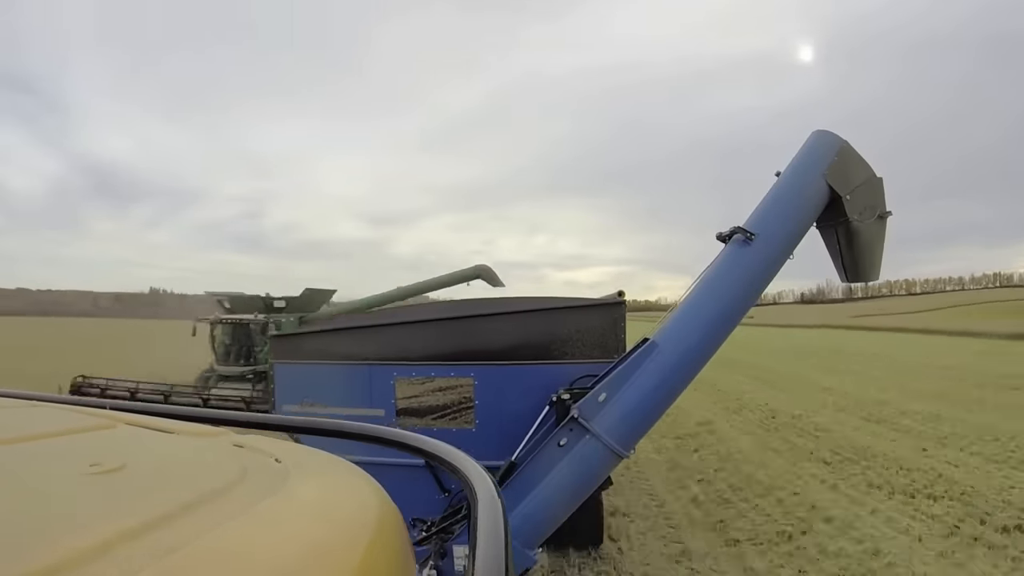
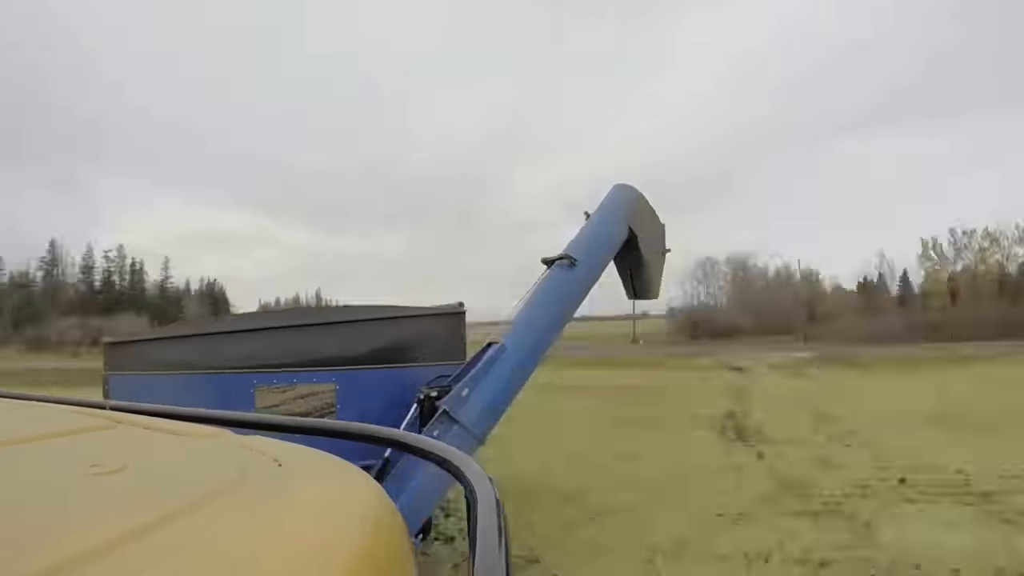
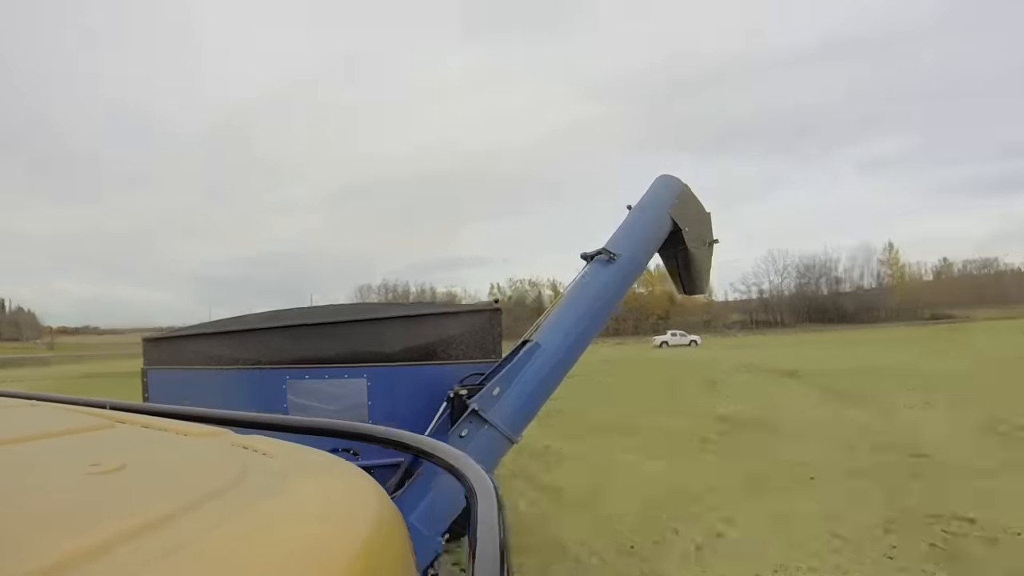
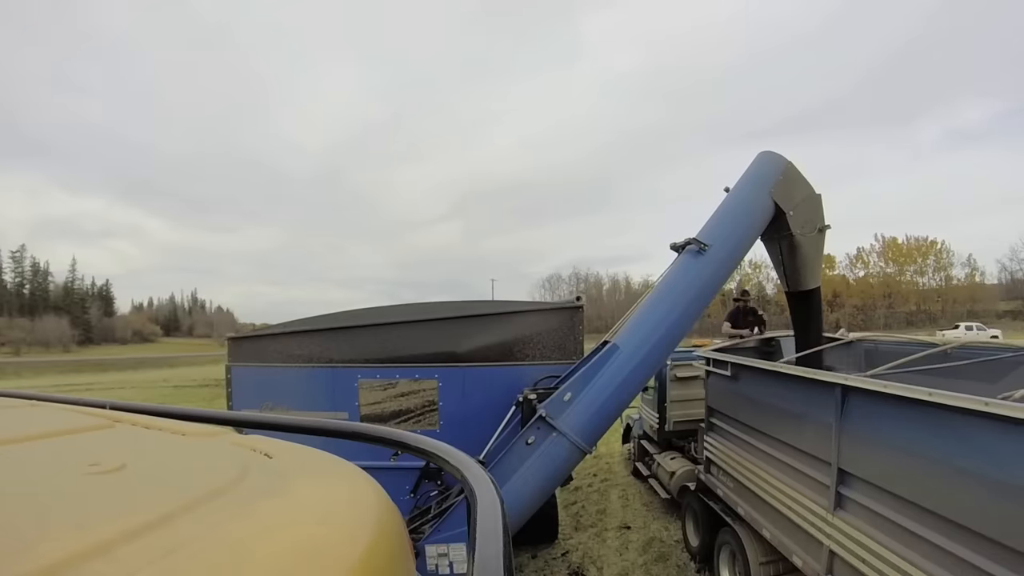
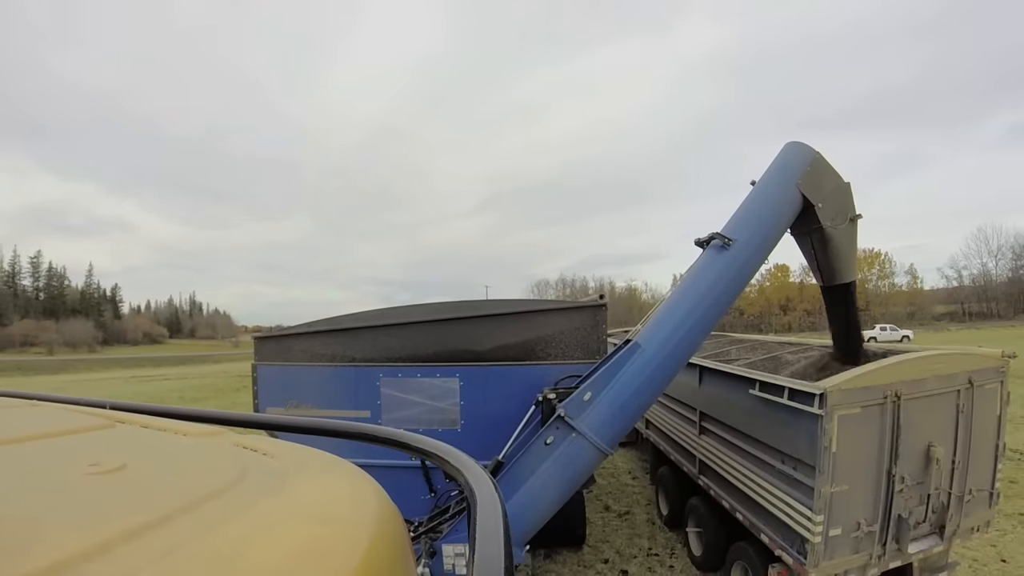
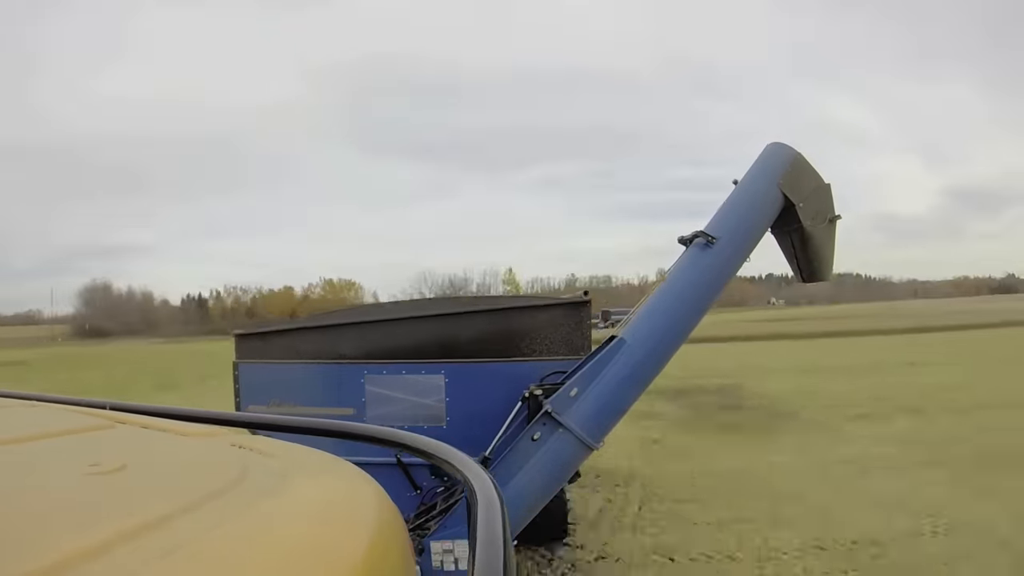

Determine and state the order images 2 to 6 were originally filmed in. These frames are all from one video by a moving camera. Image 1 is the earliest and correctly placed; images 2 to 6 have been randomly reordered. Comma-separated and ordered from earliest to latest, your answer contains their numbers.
2, 4, 5, 3, 6
